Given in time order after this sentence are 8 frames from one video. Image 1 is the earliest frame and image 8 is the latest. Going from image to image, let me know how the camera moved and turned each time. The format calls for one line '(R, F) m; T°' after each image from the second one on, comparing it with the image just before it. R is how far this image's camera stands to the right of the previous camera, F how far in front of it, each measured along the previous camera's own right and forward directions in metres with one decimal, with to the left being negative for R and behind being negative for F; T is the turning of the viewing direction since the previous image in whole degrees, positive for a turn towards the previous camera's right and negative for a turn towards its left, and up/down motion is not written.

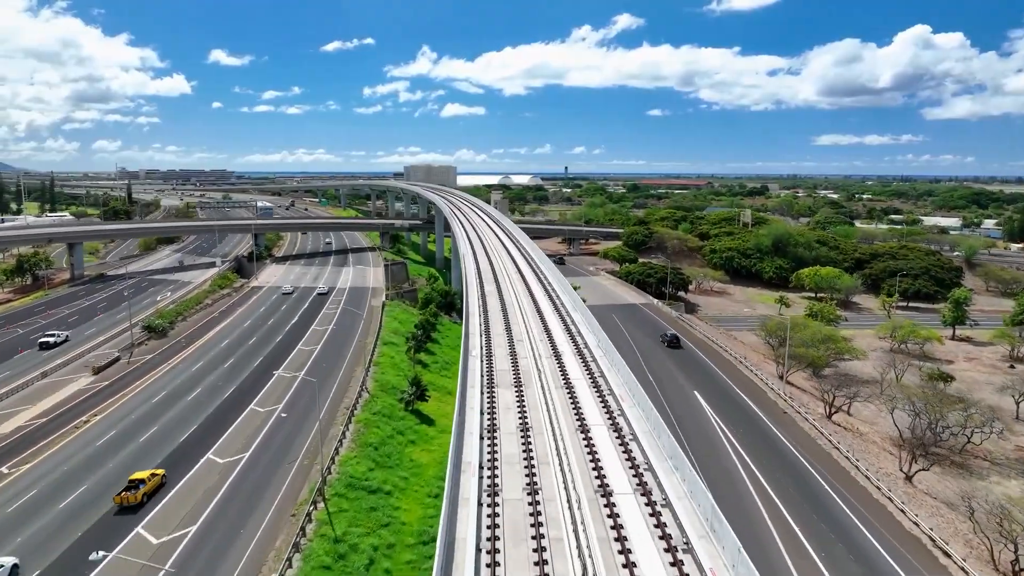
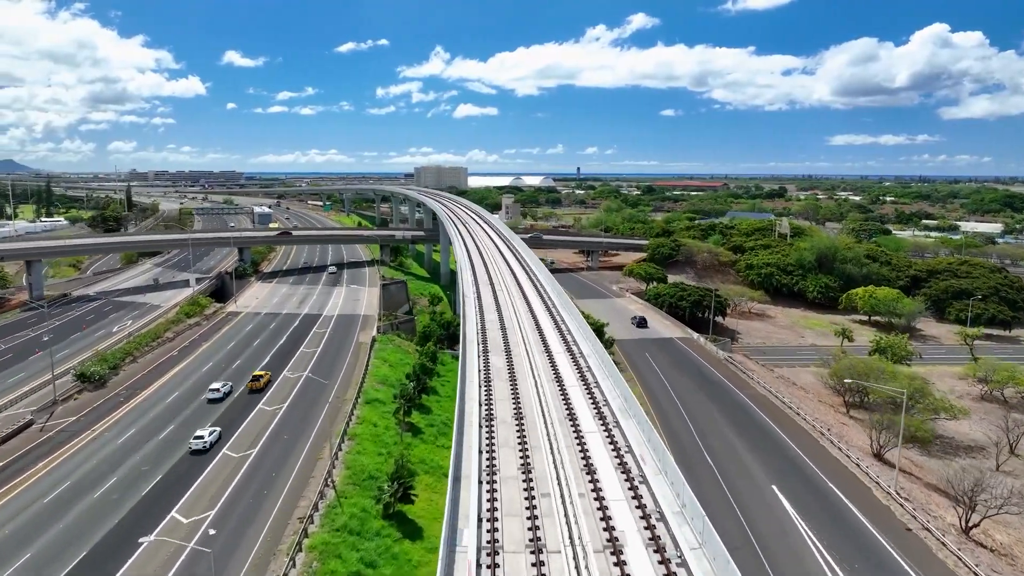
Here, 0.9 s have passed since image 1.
(-0.1, +7.1) m; -1°
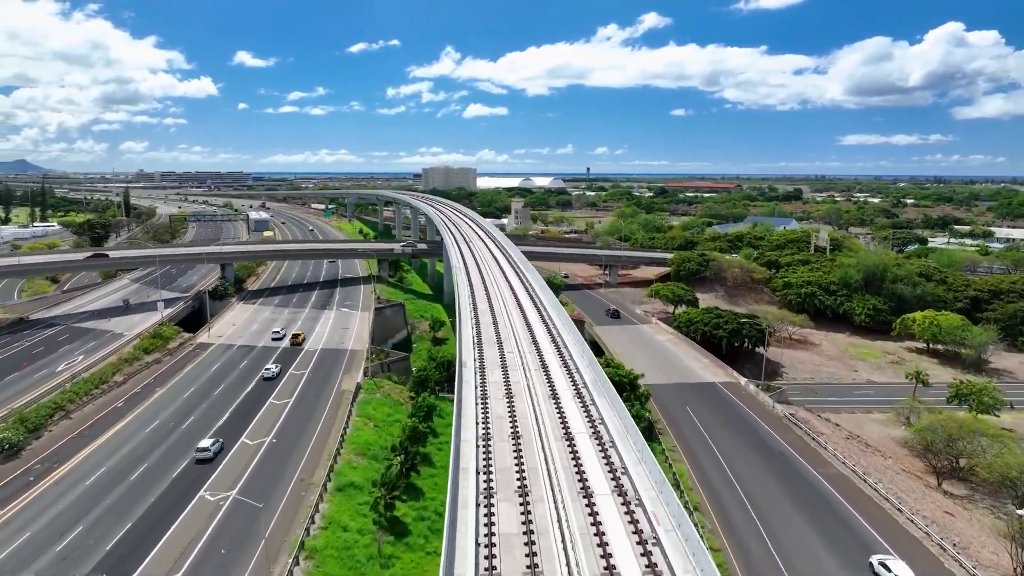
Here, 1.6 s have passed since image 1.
(-0.1, +6.3) m; -1°
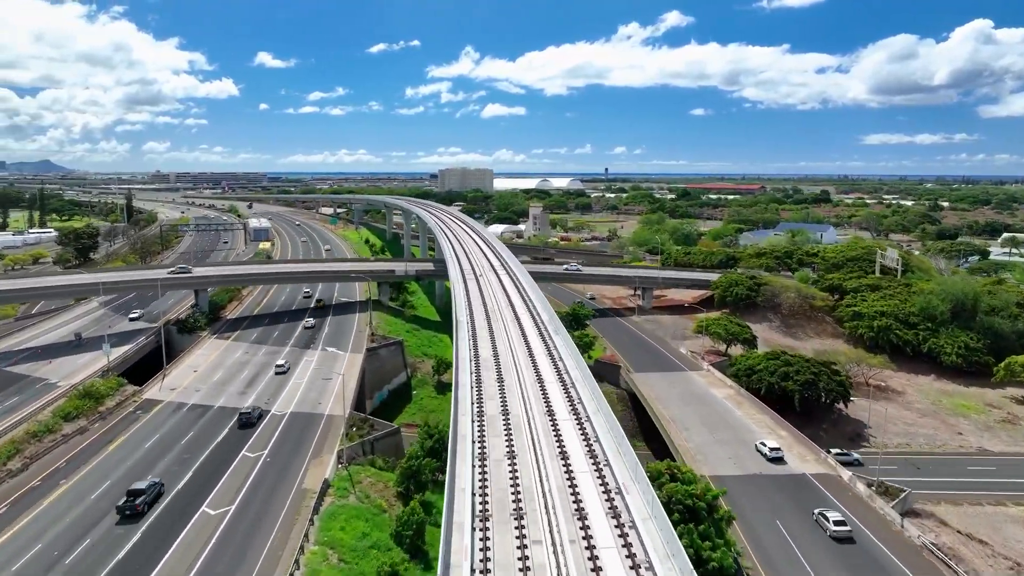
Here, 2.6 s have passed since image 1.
(-0.2, +8.3) m; -1°
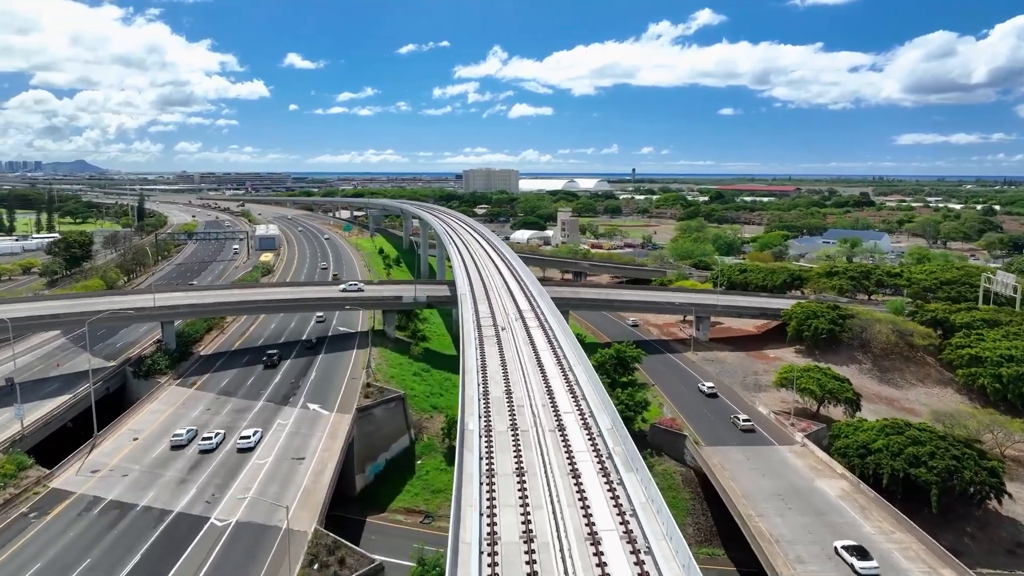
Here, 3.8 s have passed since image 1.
(-0.3, +9.0) m; -2°
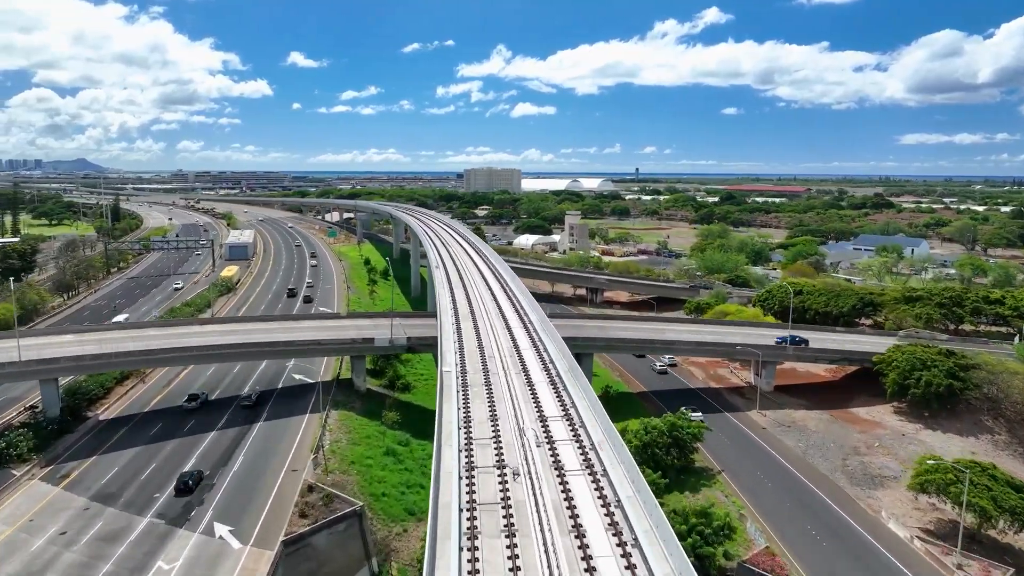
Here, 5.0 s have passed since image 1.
(-0.3, +11.1) m; 0°
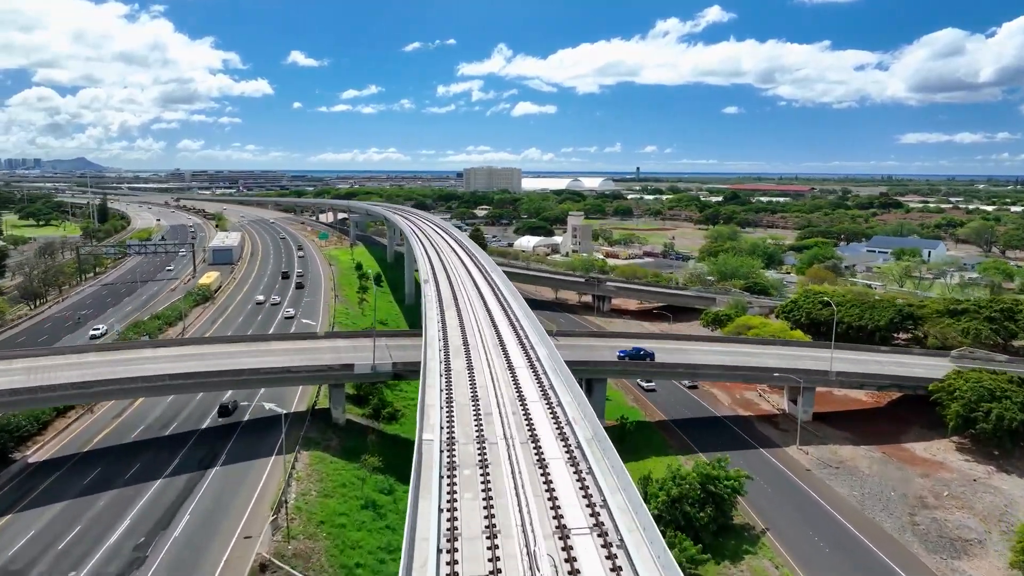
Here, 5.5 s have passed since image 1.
(-0.1, +4.7) m; 0°
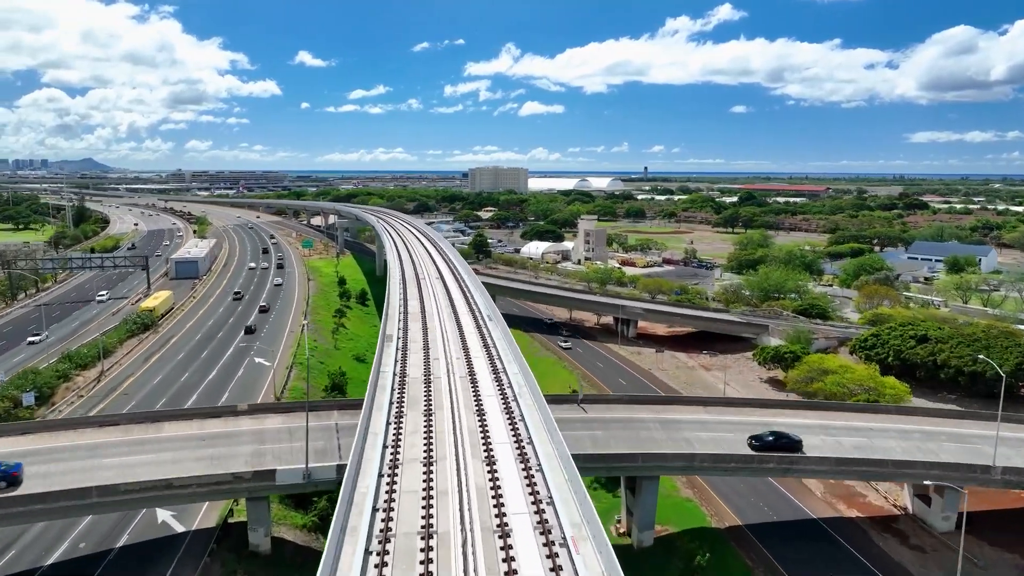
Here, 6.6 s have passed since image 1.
(-0.1, +10.3) m; -1°
